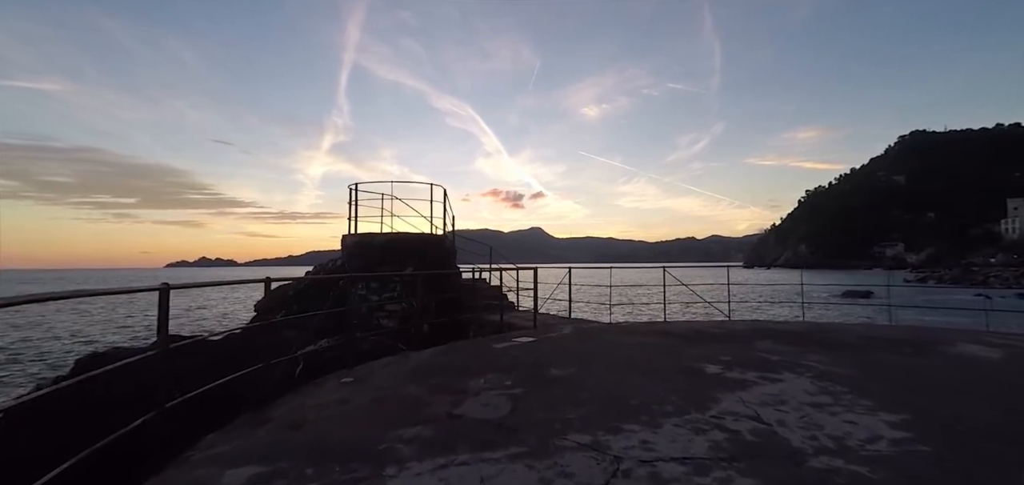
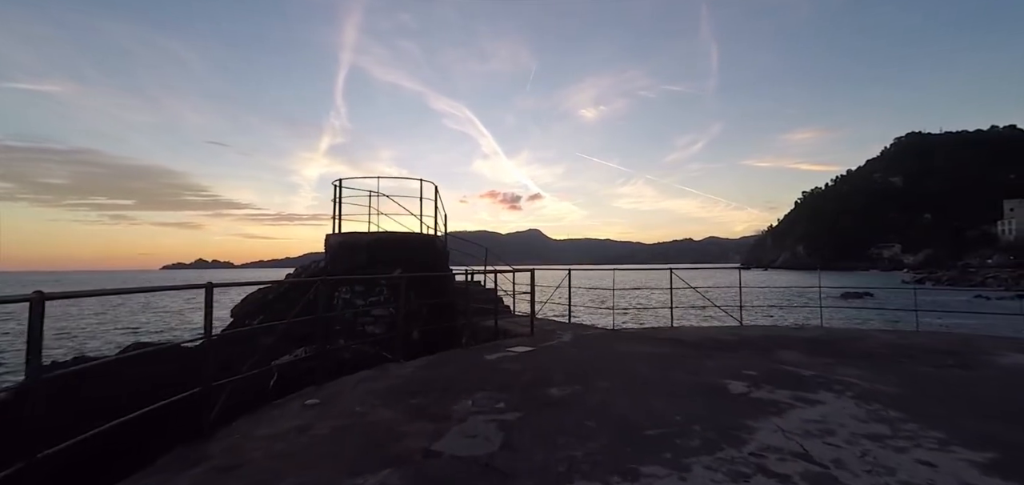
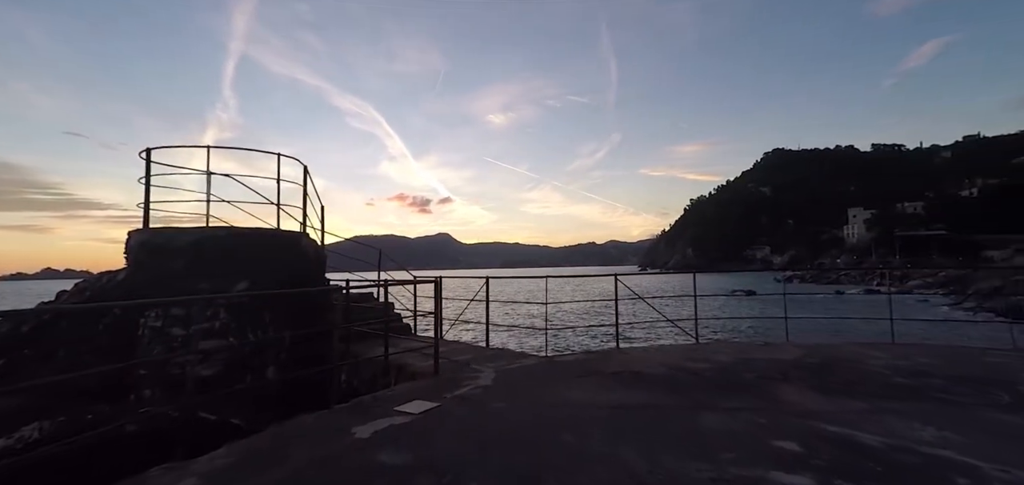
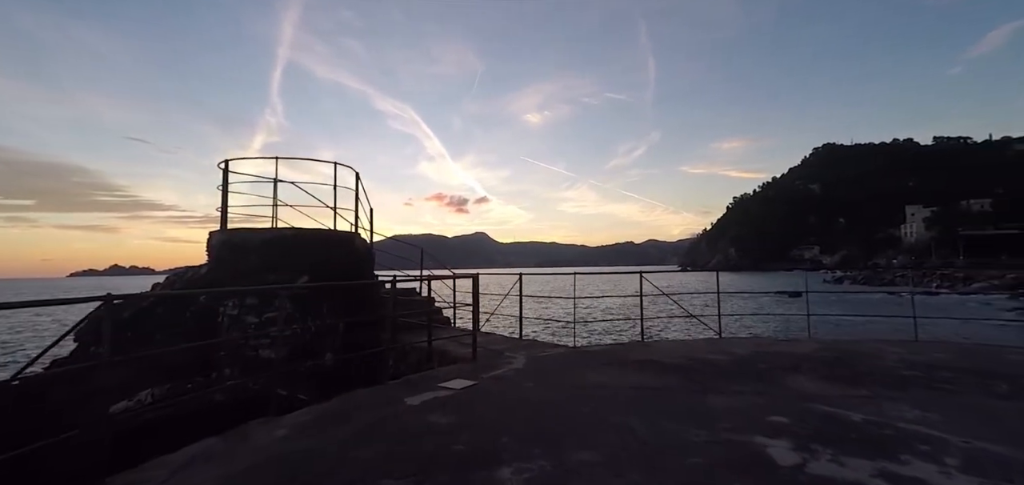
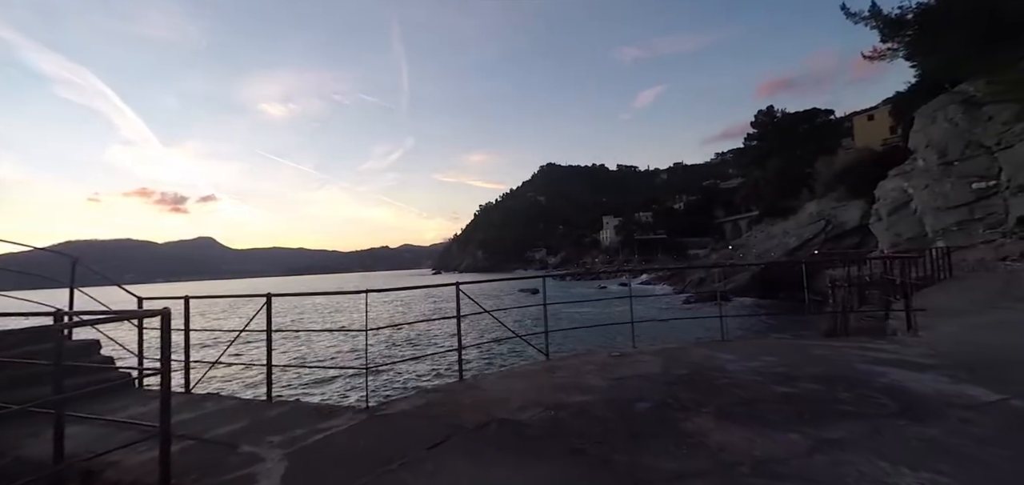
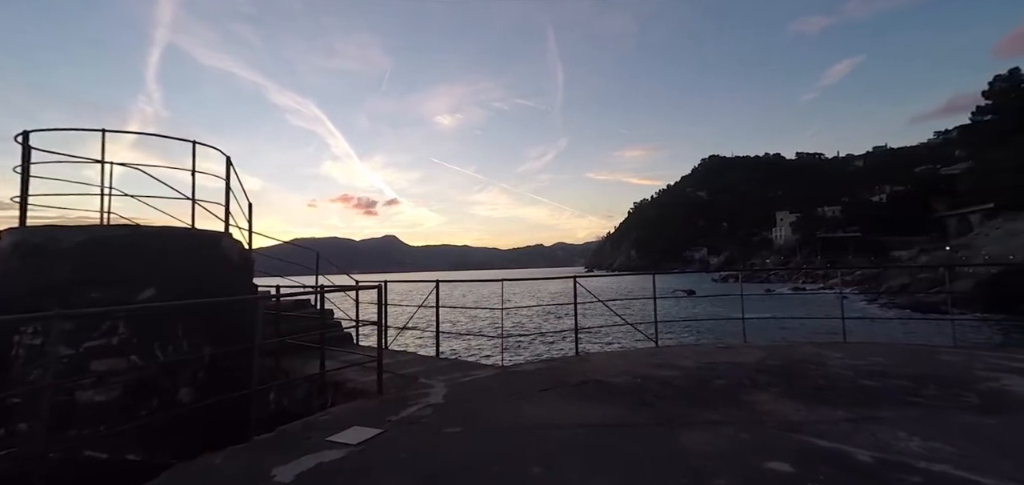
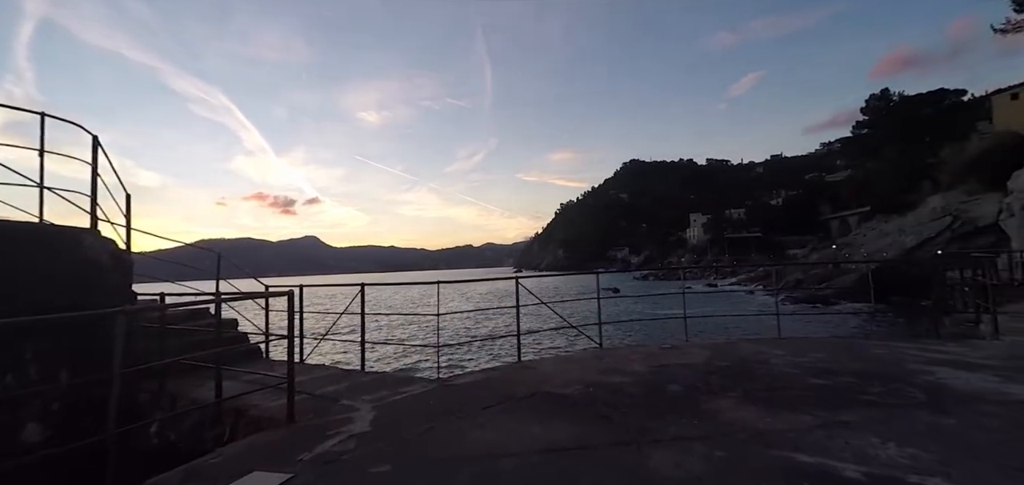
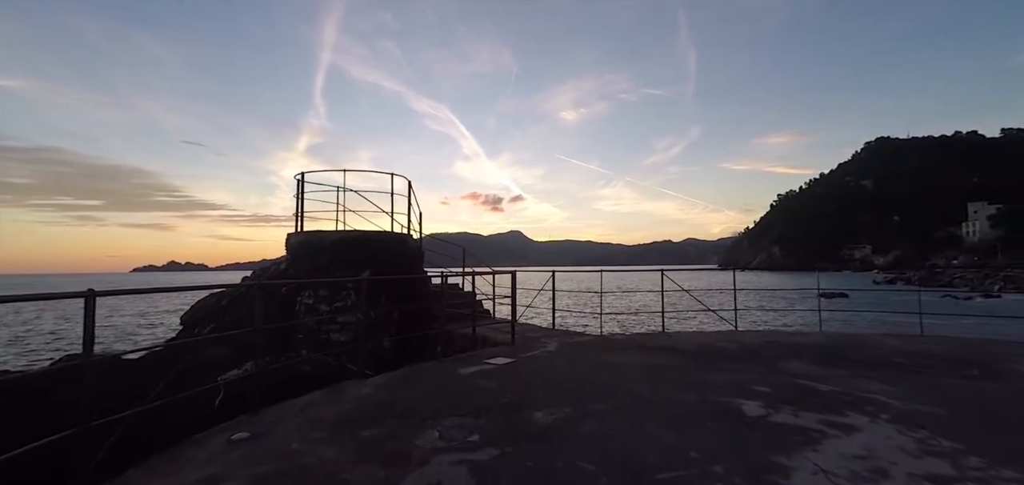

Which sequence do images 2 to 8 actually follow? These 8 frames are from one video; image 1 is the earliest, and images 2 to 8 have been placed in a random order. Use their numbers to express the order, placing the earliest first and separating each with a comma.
2, 8, 4, 3, 6, 7, 5
